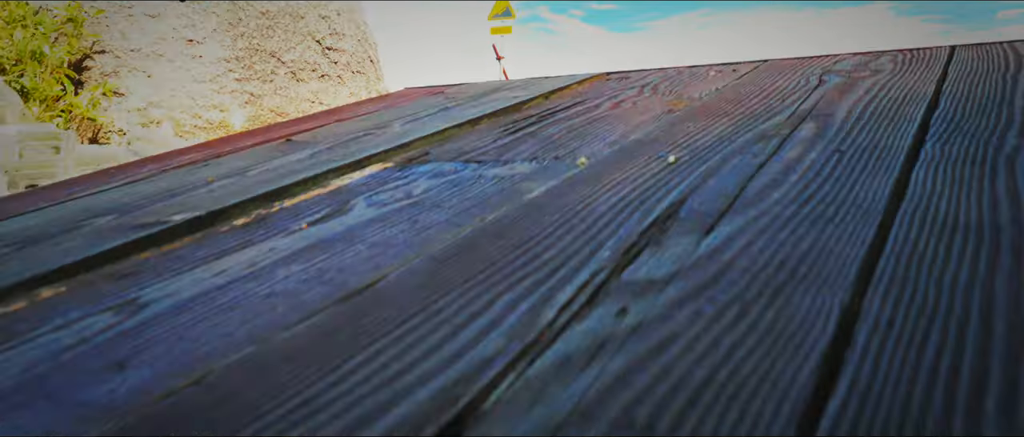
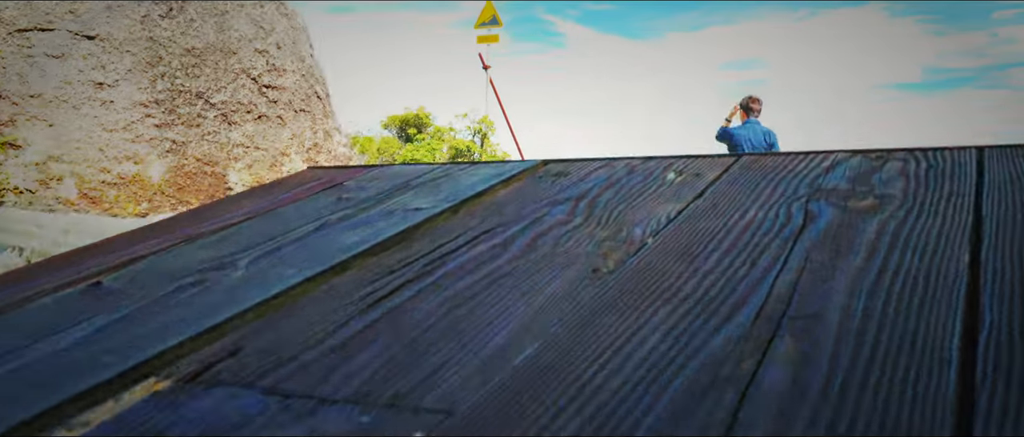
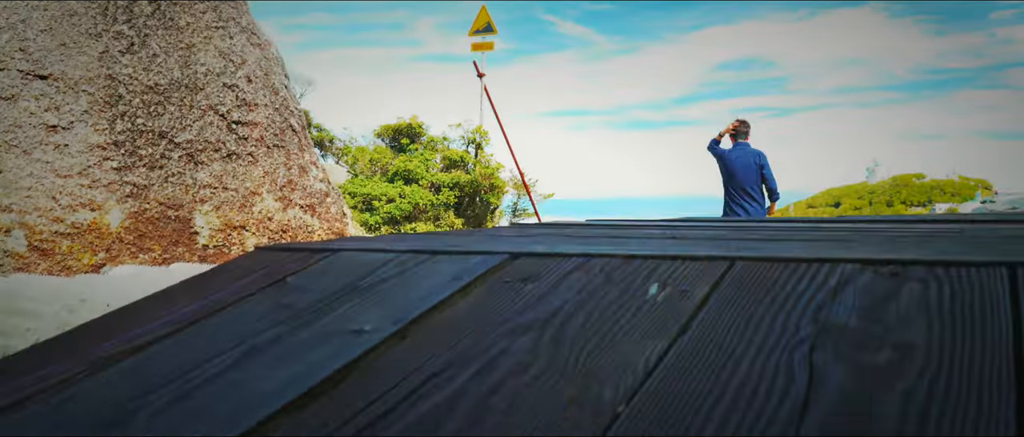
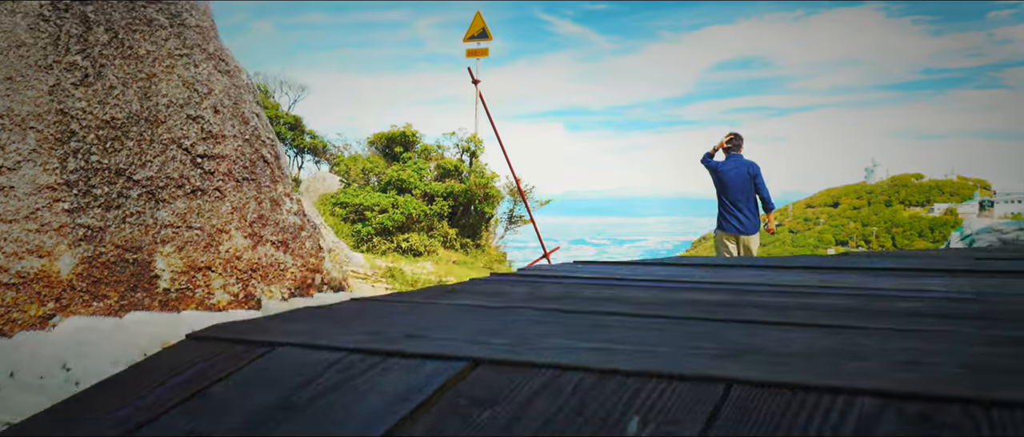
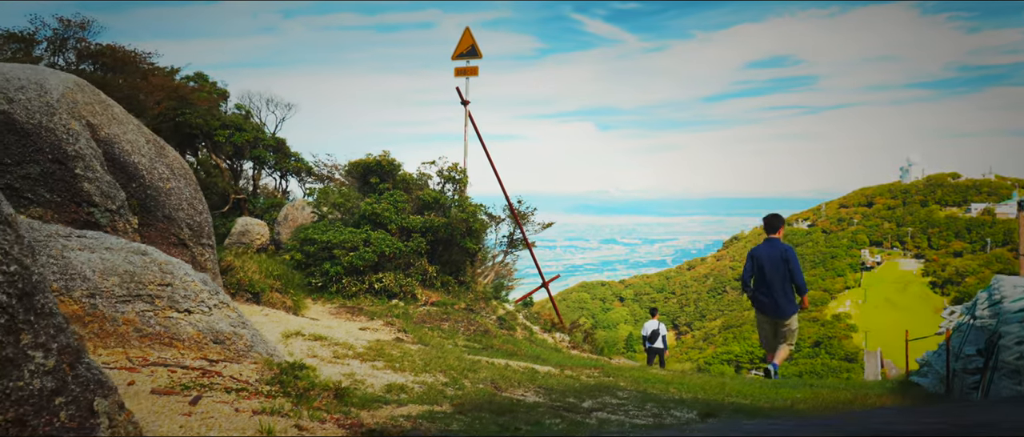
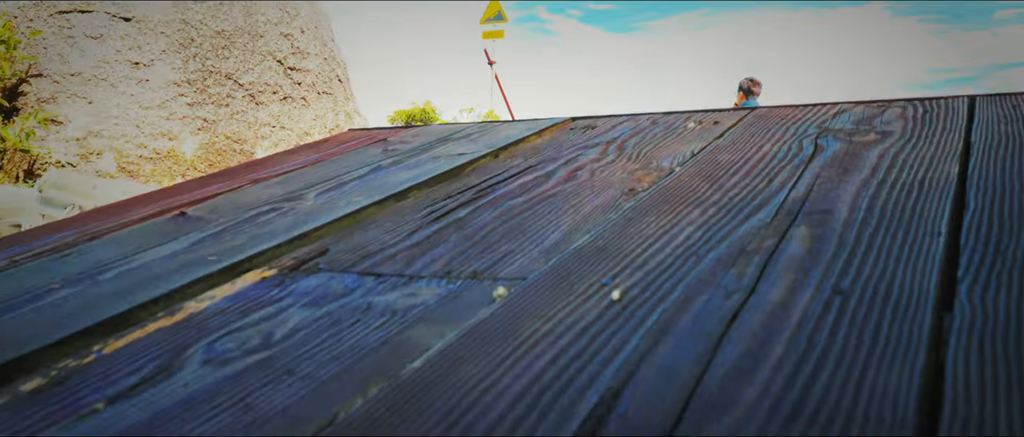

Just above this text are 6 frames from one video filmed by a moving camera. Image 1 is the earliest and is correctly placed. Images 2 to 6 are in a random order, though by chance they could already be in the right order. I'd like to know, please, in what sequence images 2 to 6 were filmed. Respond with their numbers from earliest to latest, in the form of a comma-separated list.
6, 2, 3, 4, 5
